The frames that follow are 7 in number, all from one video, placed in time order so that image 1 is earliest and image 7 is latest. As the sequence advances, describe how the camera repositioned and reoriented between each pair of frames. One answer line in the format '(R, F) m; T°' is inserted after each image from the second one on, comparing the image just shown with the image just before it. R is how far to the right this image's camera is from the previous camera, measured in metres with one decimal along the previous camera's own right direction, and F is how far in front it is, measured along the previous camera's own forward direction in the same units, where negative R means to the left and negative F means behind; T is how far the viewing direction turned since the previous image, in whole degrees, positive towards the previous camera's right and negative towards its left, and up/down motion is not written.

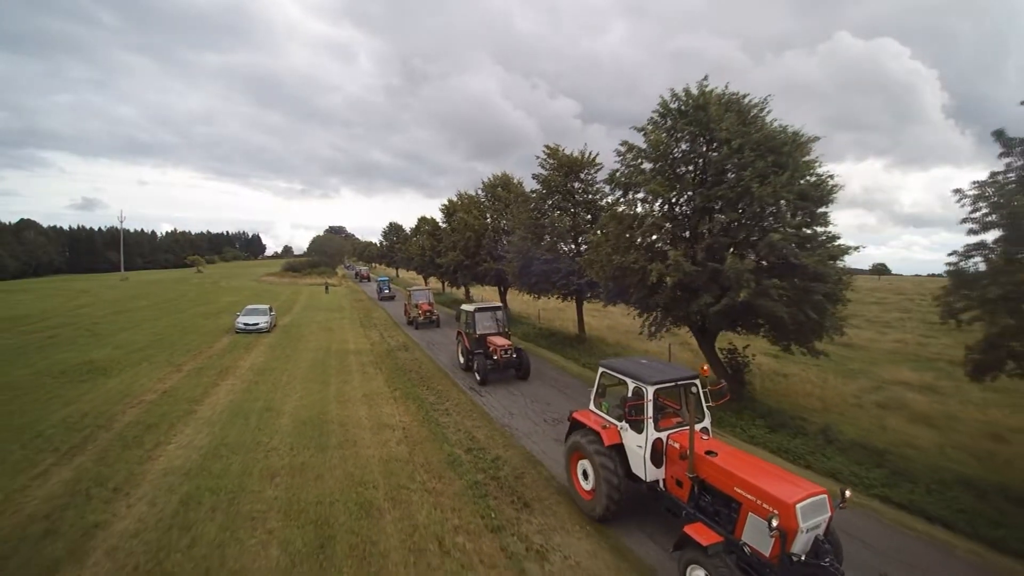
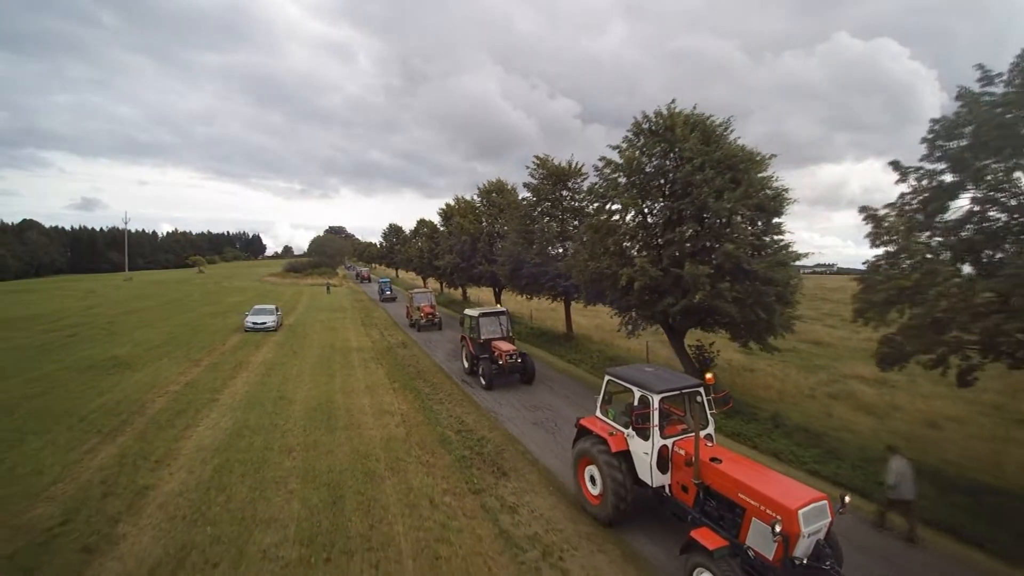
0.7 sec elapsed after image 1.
(+0.3, -1.2) m; 0°
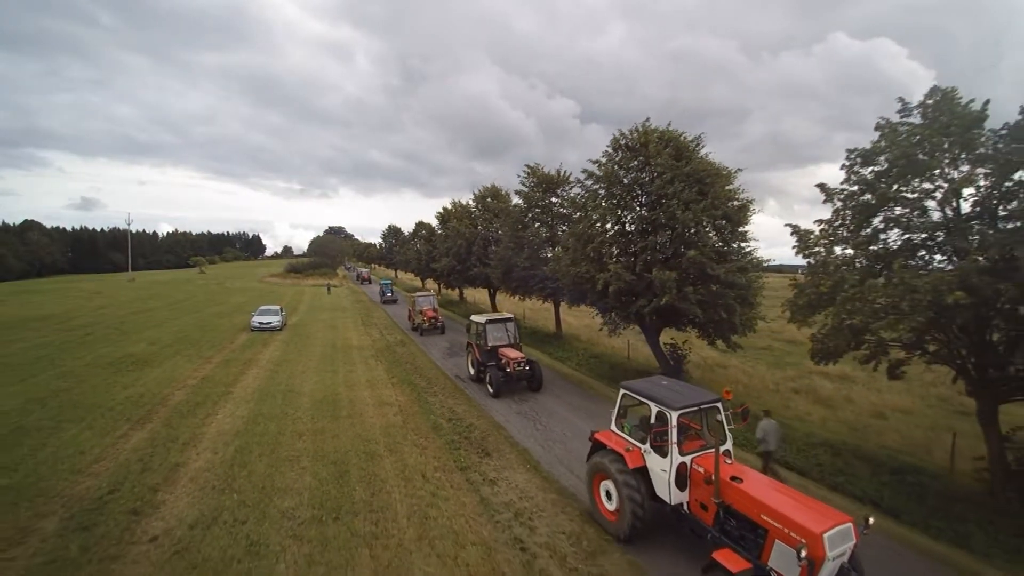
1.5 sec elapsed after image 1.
(+0.3, -1.1) m; 0°
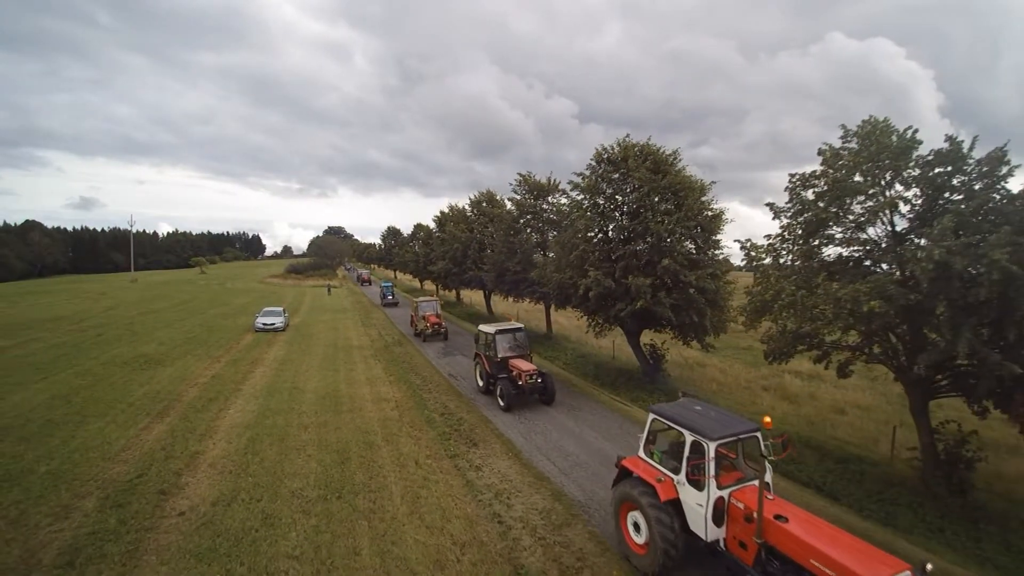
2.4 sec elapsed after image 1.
(+0.3, -1.0) m; 0°
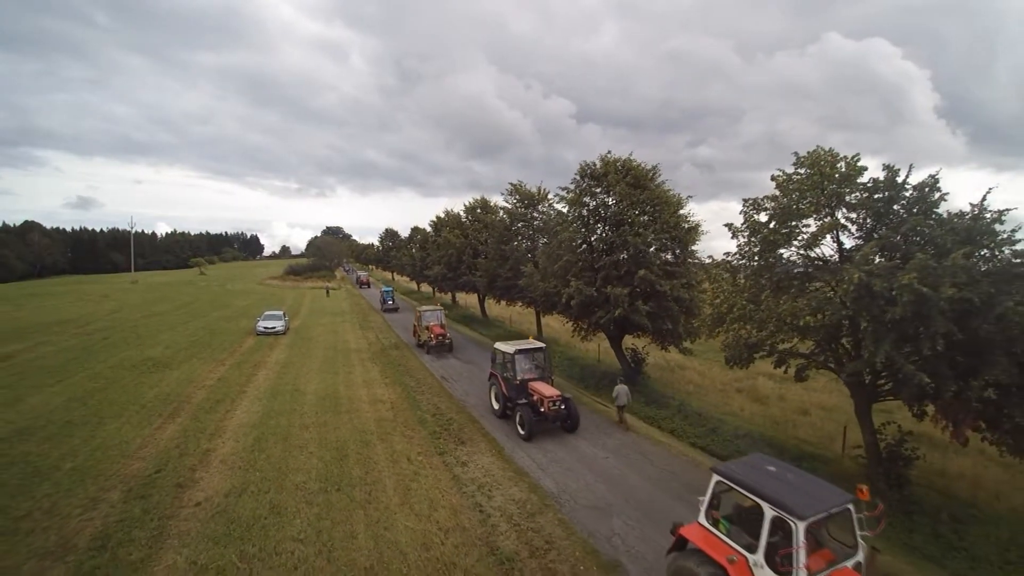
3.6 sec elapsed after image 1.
(+0.3, -0.9) m; 0°
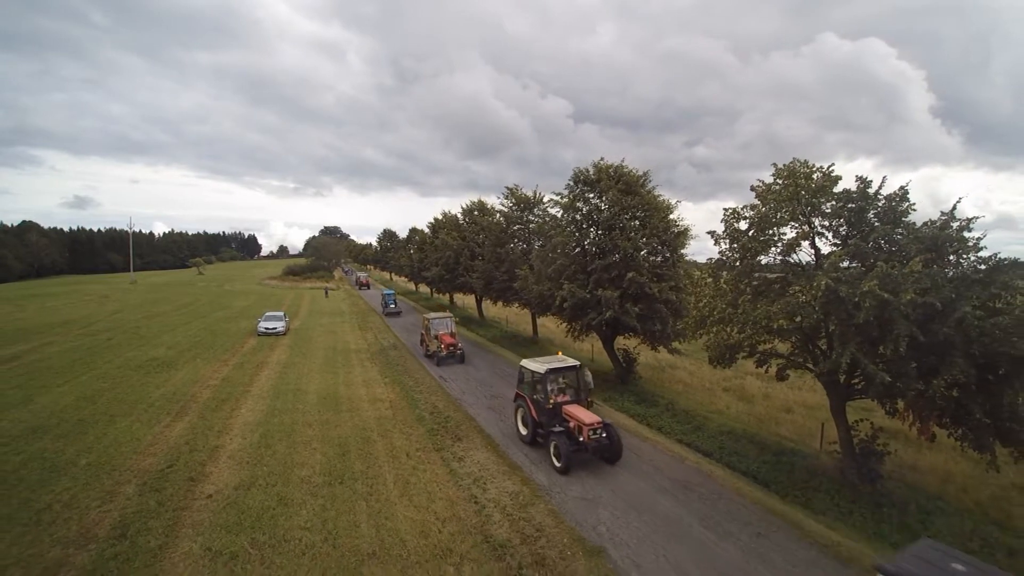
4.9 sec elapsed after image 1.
(+0.1, -0.5) m; 0°
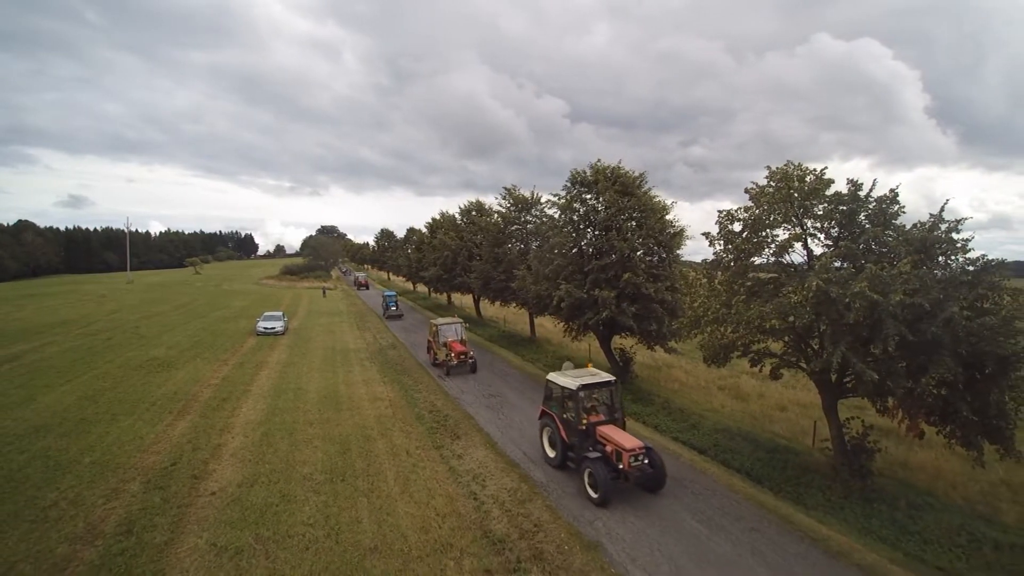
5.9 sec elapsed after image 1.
(0.0, -0.2) m; 0°
